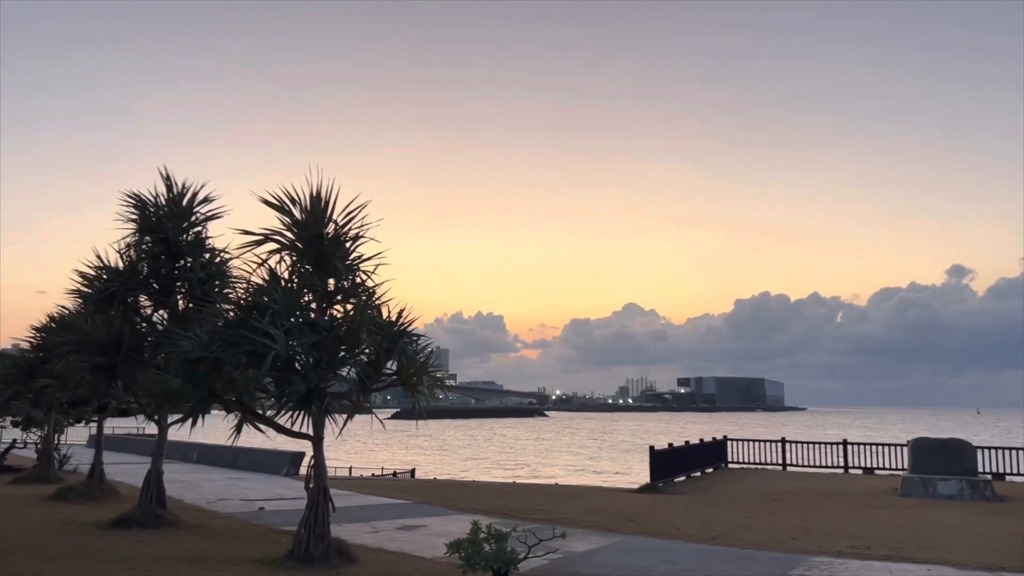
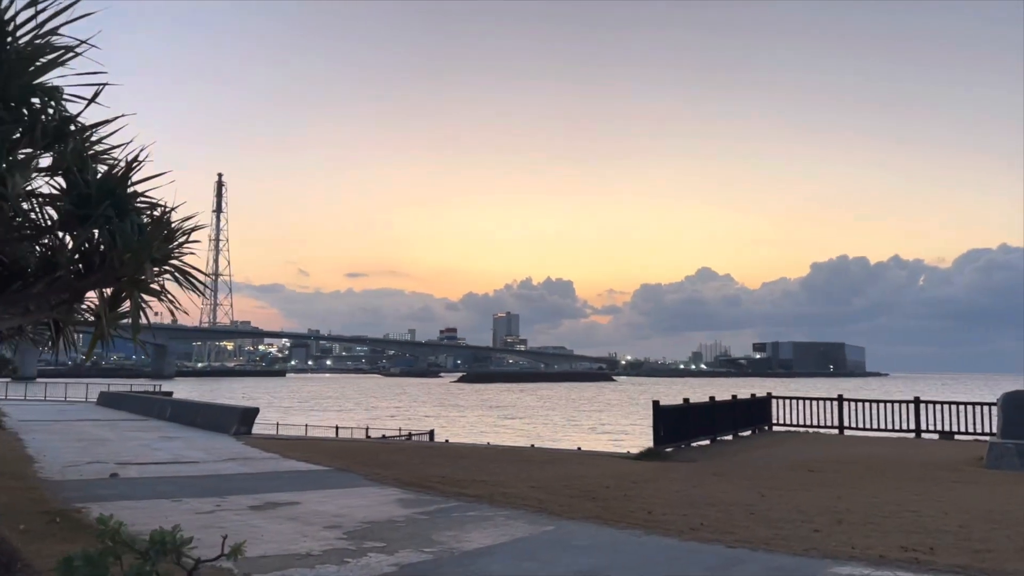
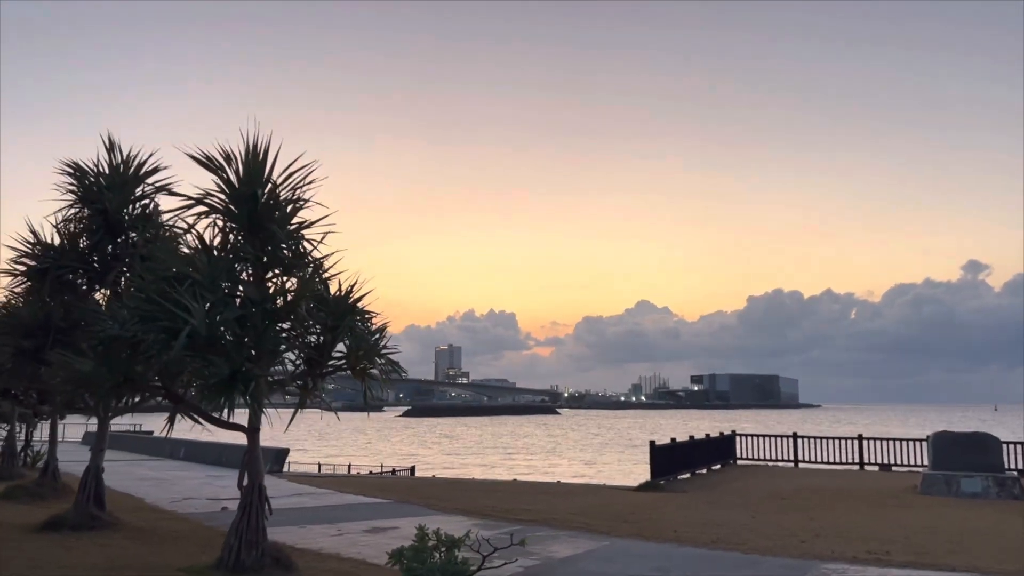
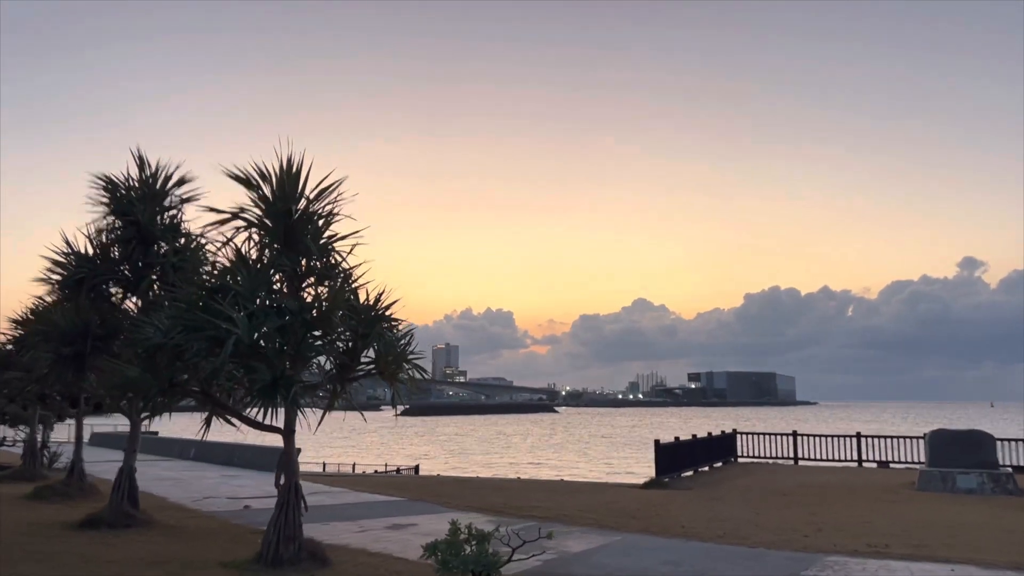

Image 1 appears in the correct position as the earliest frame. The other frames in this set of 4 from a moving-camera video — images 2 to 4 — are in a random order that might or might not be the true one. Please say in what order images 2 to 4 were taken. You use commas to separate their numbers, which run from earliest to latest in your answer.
4, 3, 2
